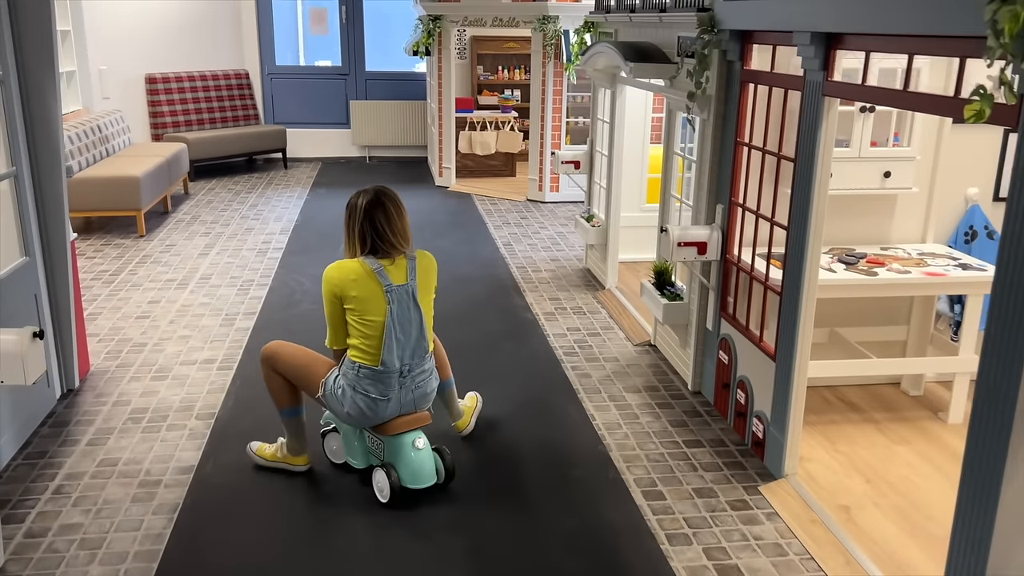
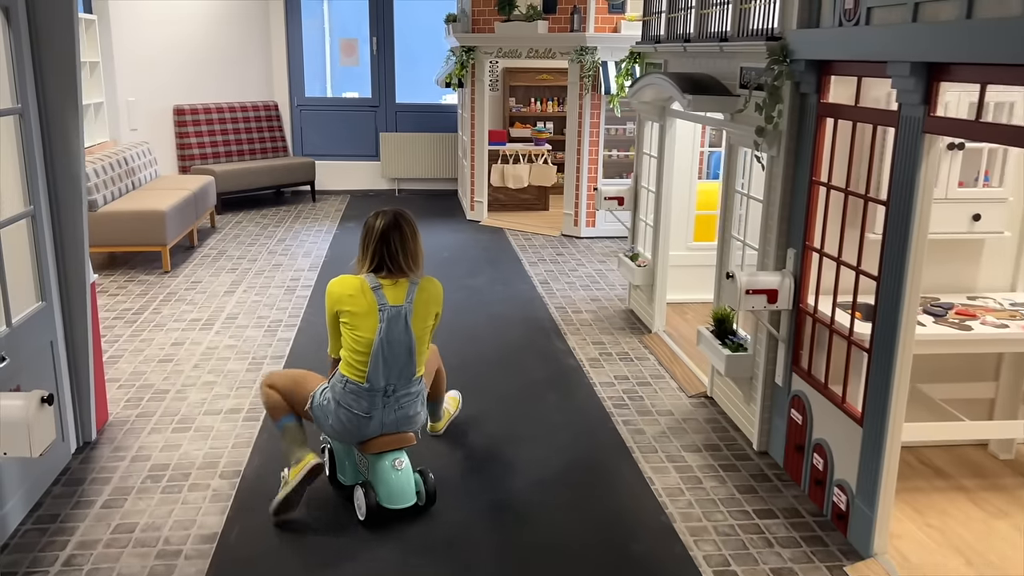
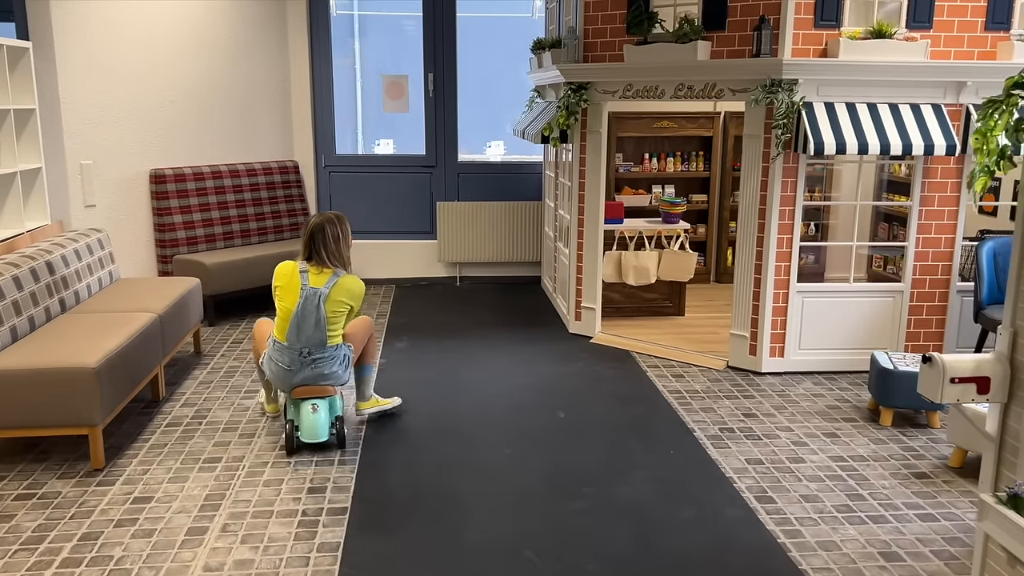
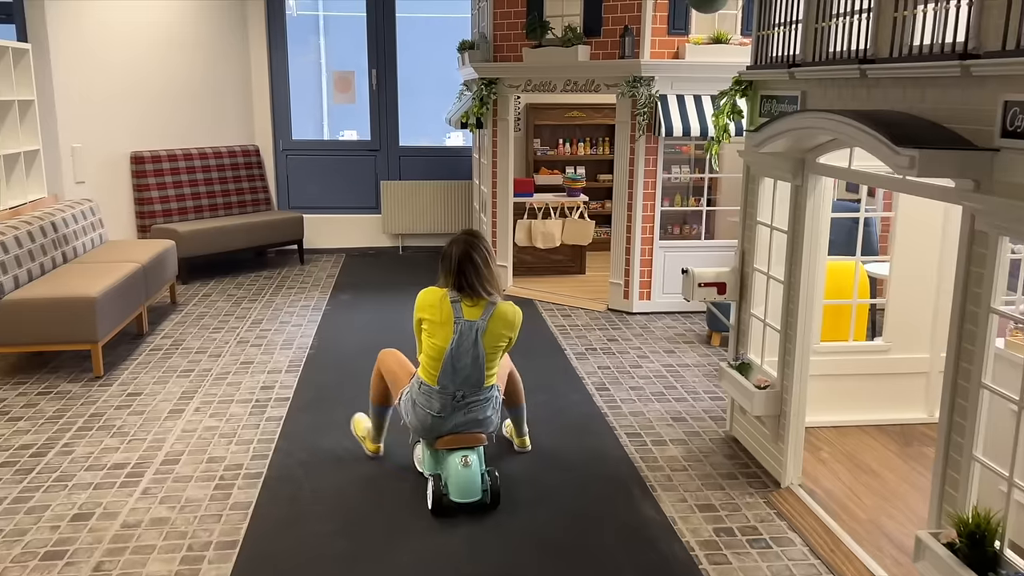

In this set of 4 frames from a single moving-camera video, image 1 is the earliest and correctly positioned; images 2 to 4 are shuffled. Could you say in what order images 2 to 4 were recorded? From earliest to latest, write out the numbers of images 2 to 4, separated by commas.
2, 4, 3
